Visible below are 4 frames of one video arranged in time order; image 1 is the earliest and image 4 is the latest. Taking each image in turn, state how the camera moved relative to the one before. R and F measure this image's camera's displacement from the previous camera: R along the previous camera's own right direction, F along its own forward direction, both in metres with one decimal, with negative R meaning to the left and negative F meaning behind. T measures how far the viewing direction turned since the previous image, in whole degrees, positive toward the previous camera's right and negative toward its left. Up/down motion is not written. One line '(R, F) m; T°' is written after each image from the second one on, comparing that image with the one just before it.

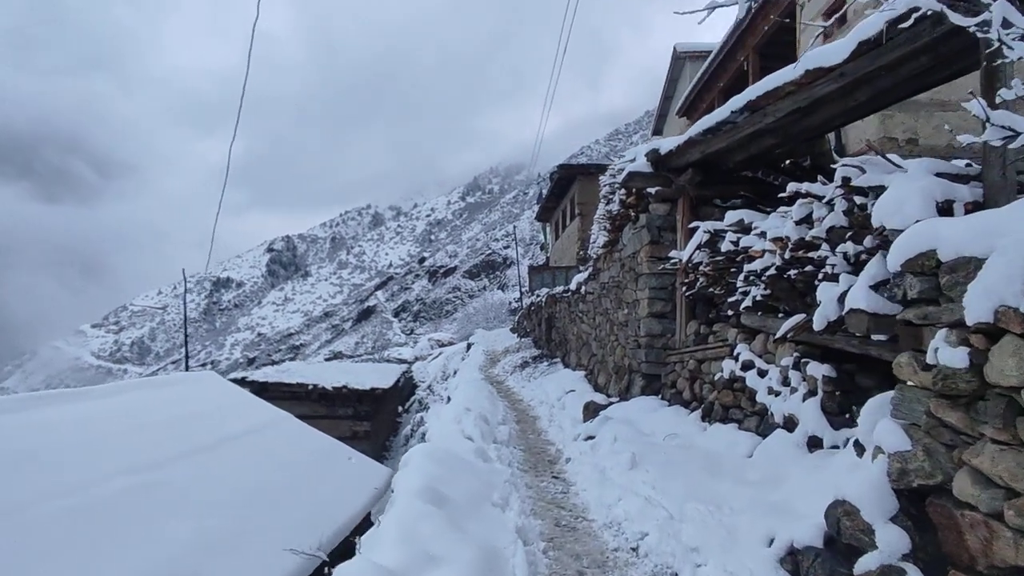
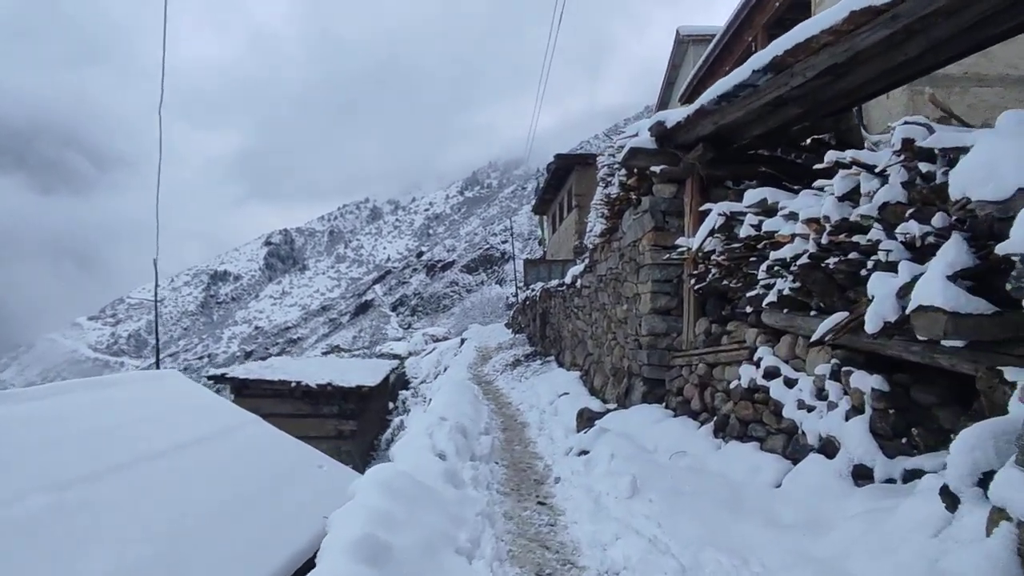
(+0.1, +0.9) m; 0°
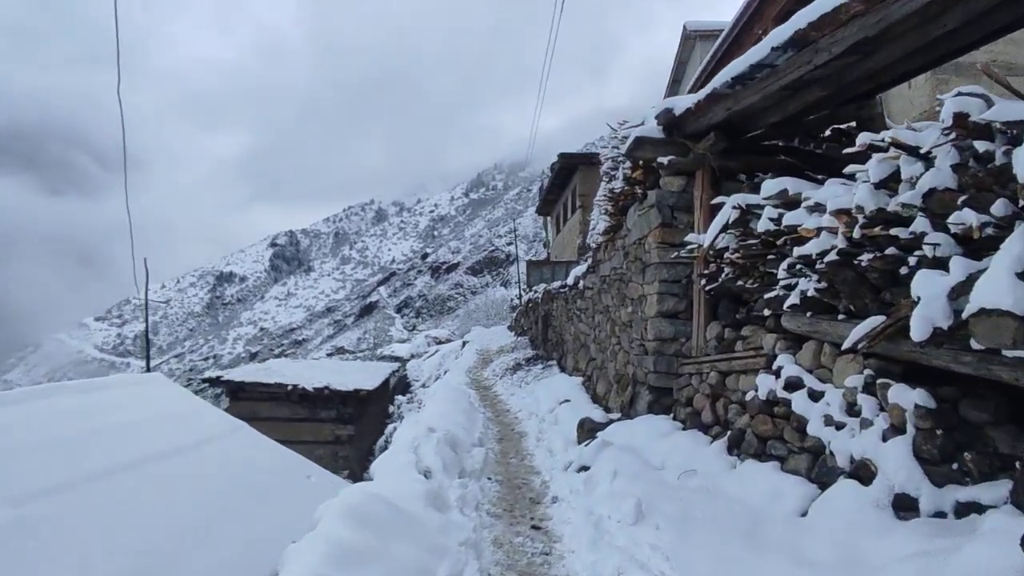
(+0.1, +0.4) m; 0°
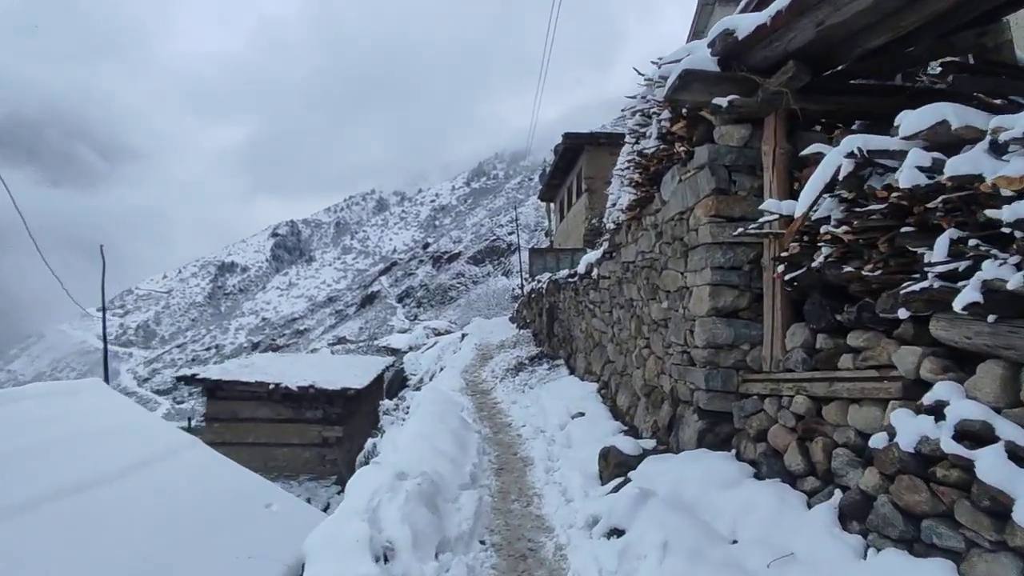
(0.0, +1.5) m; 0°
